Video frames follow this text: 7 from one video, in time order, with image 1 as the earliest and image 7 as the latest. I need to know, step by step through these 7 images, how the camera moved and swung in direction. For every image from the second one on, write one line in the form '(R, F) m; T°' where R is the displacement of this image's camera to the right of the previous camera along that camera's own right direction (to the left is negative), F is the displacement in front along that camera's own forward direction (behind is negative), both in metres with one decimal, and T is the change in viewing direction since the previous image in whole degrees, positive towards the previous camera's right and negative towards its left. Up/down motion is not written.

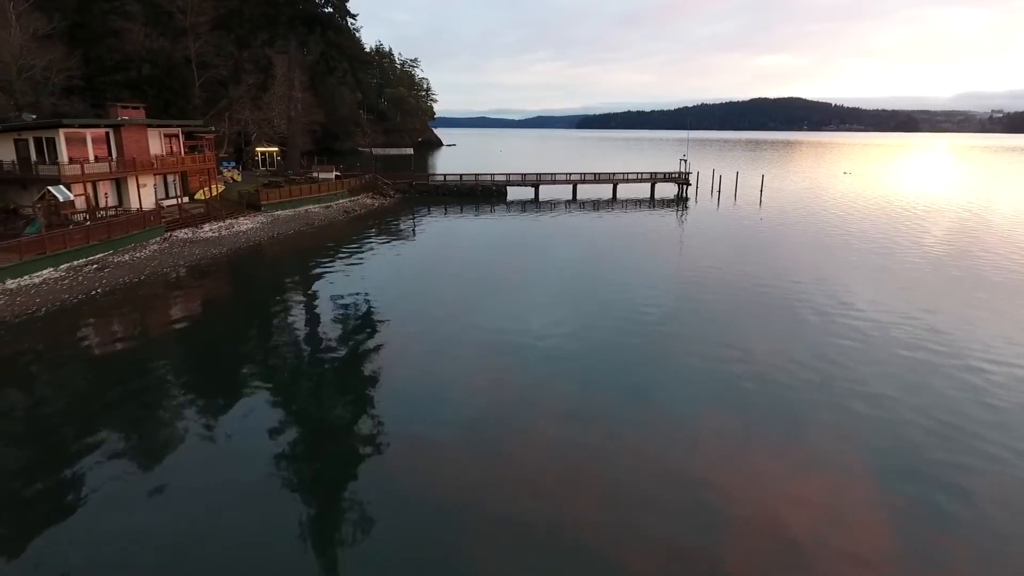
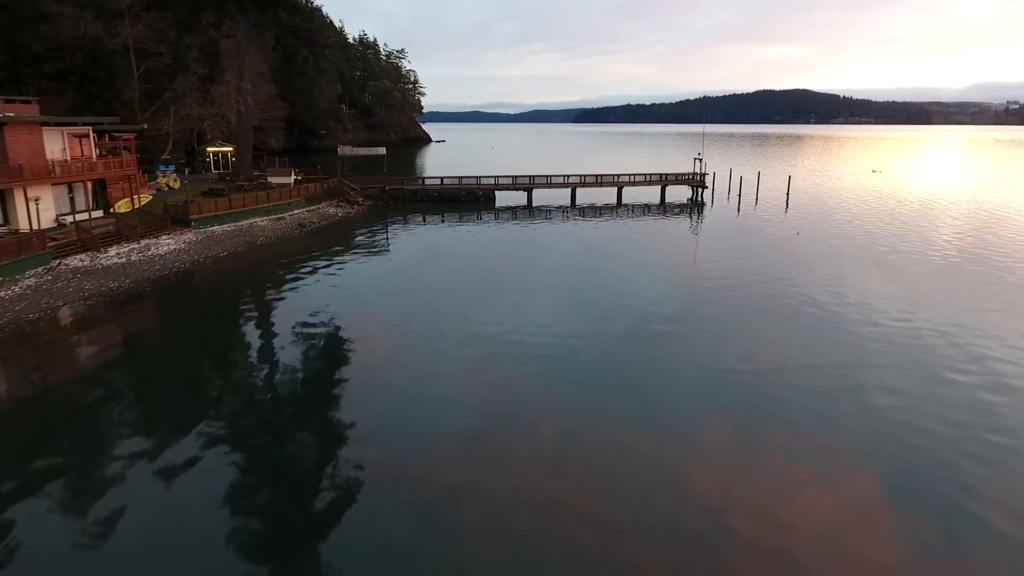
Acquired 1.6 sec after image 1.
(+0.3, +3.9) m; 0°
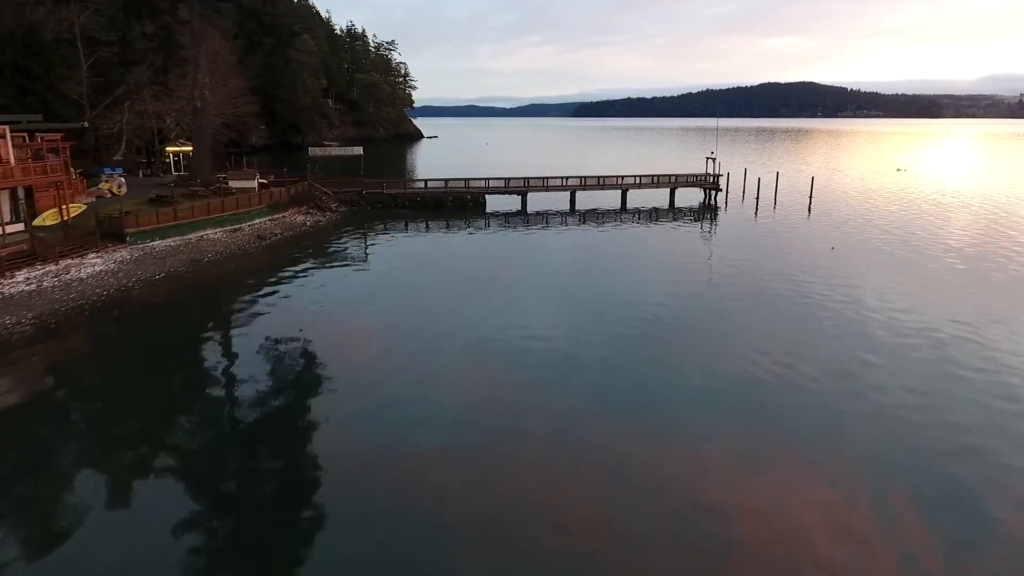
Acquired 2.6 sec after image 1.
(+0.2, +2.6) m; 0°
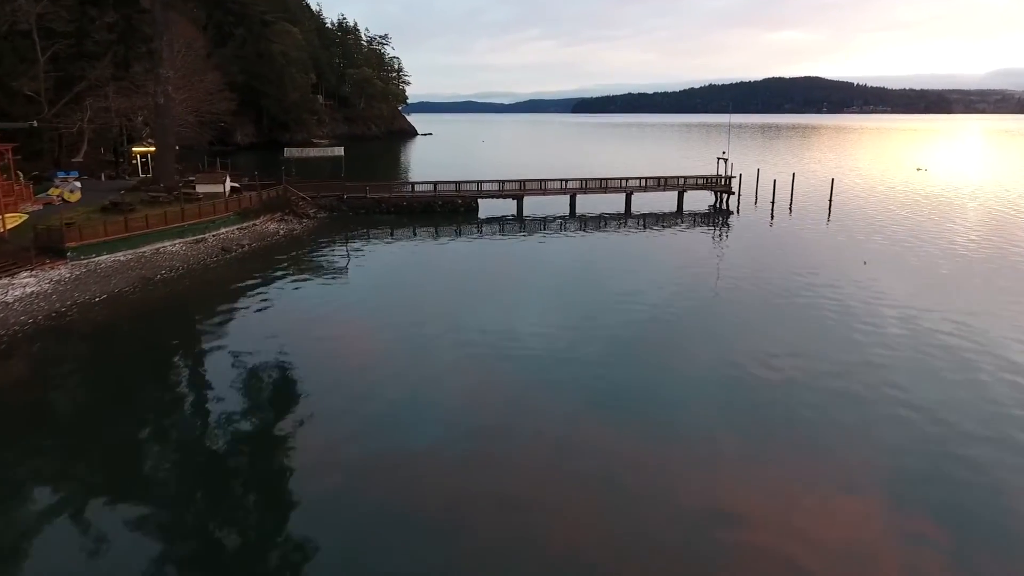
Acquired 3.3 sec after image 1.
(+0.2, +1.8) m; 0°
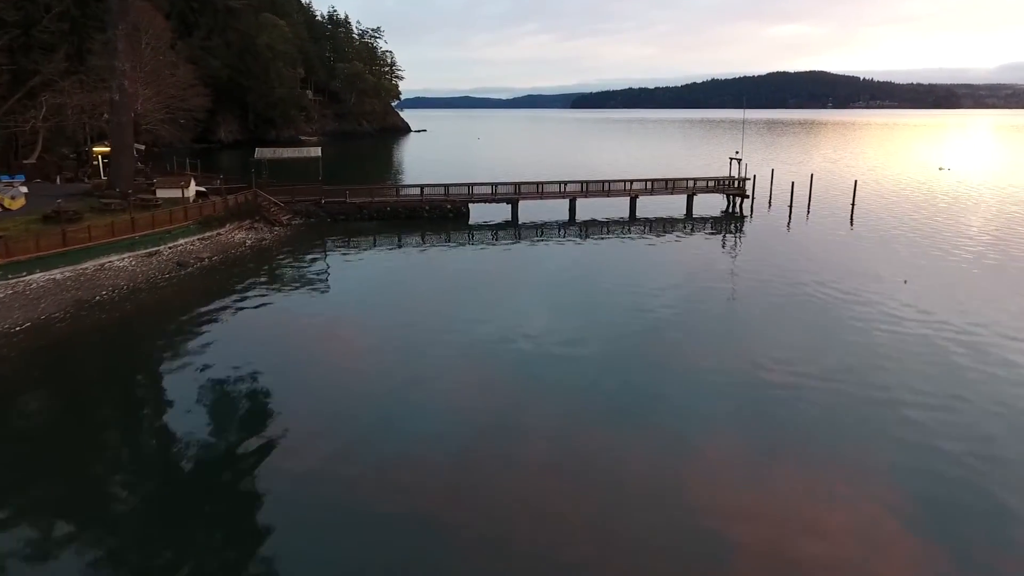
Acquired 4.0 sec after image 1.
(+0.2, +1.8) m; 0°
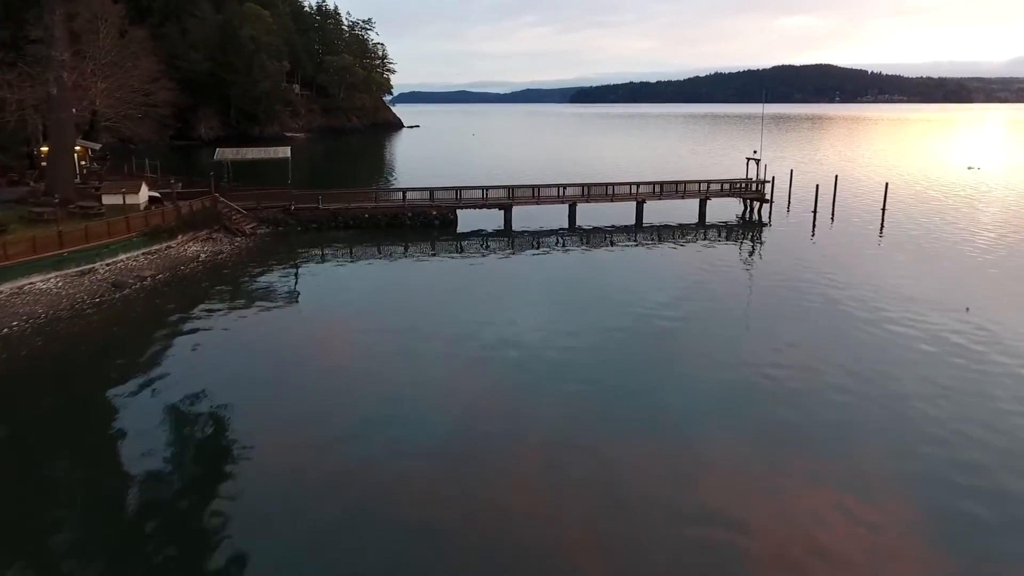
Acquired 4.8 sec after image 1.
(+0.2, +2.0) m; 0°
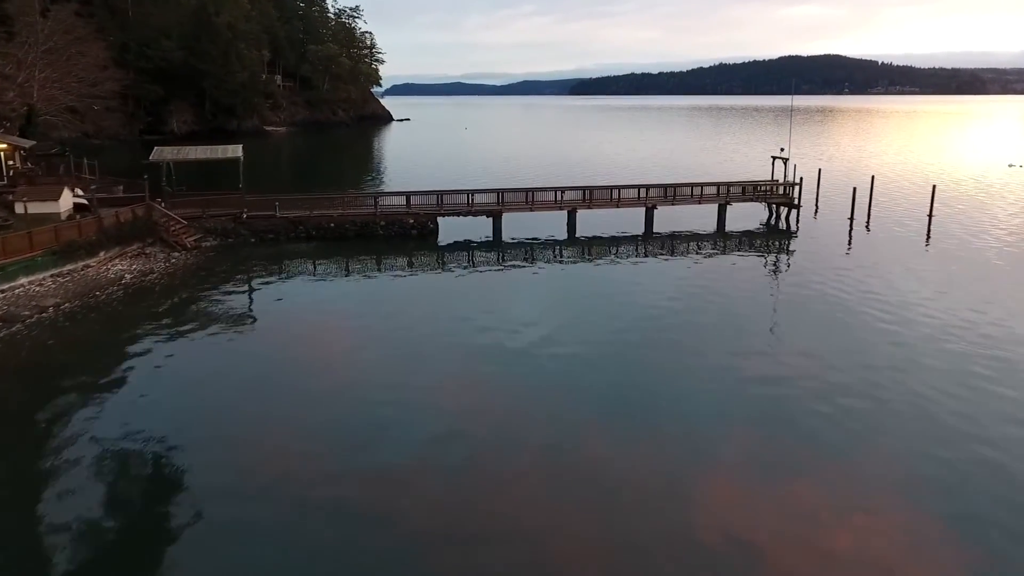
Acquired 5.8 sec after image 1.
(+0.2, +2.4) m; 0°
